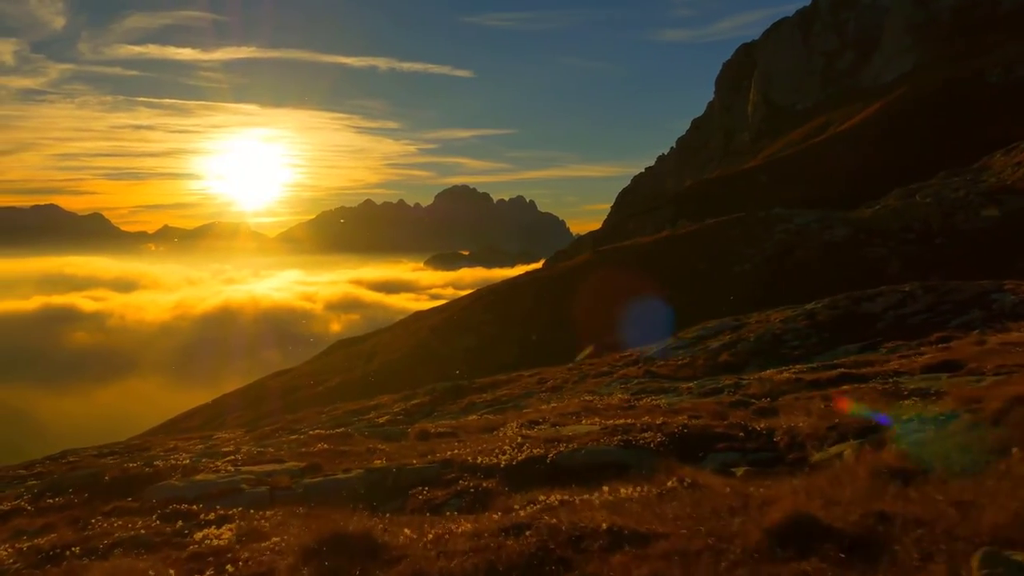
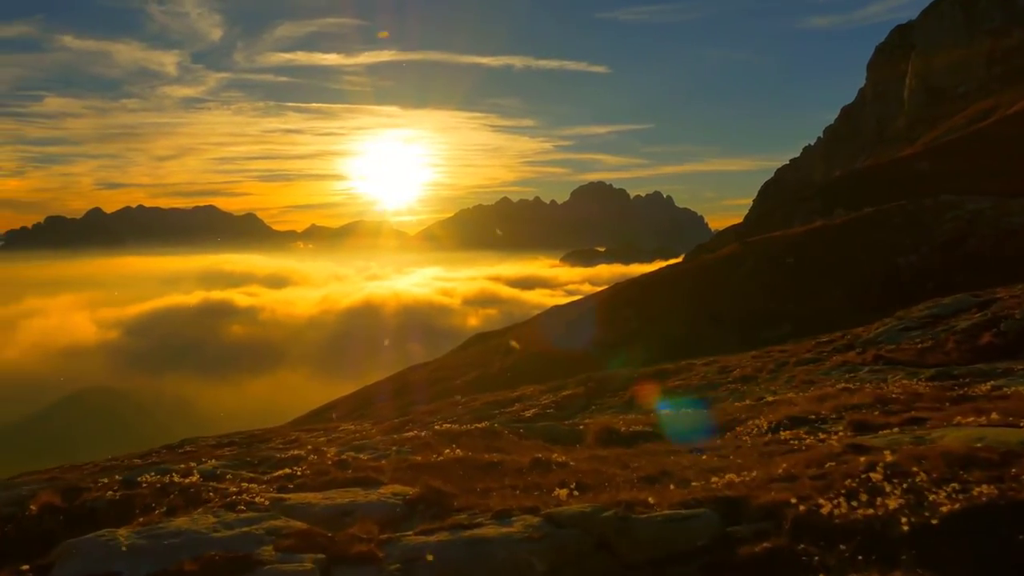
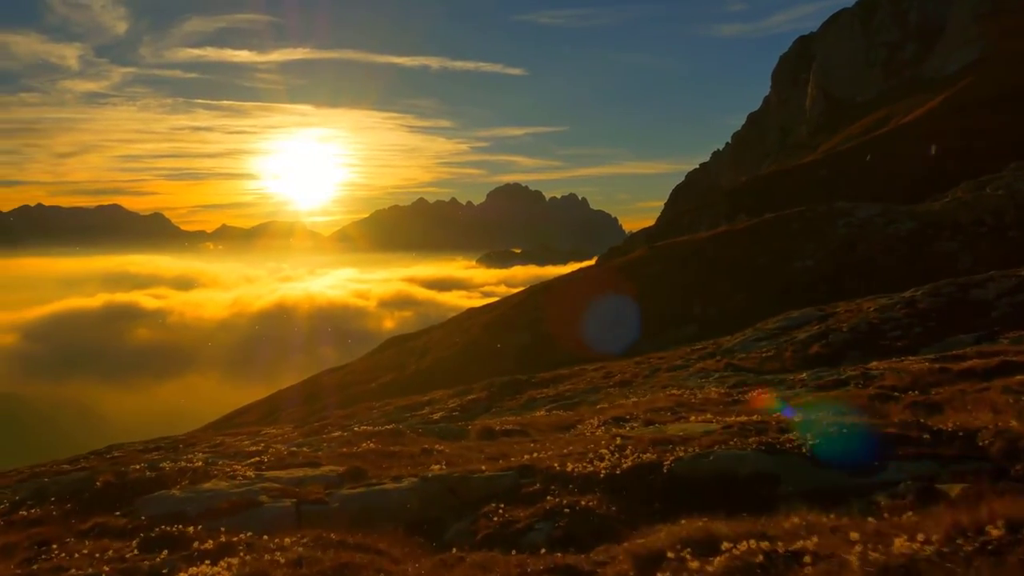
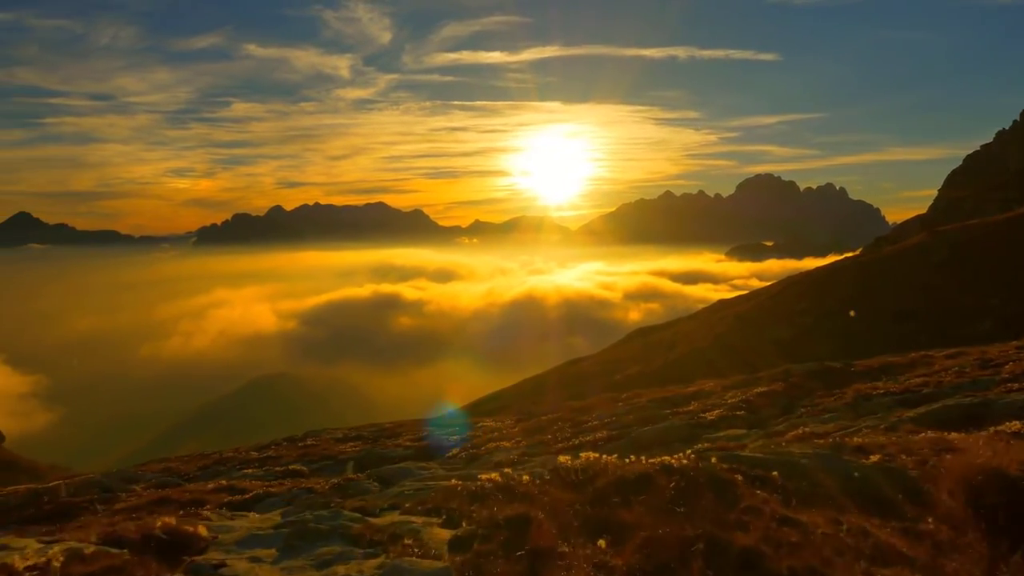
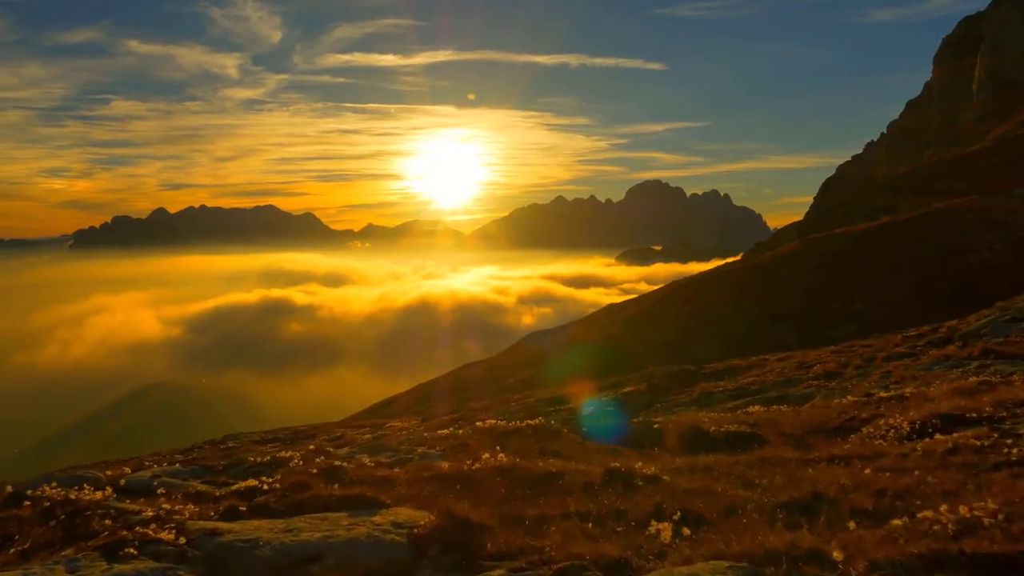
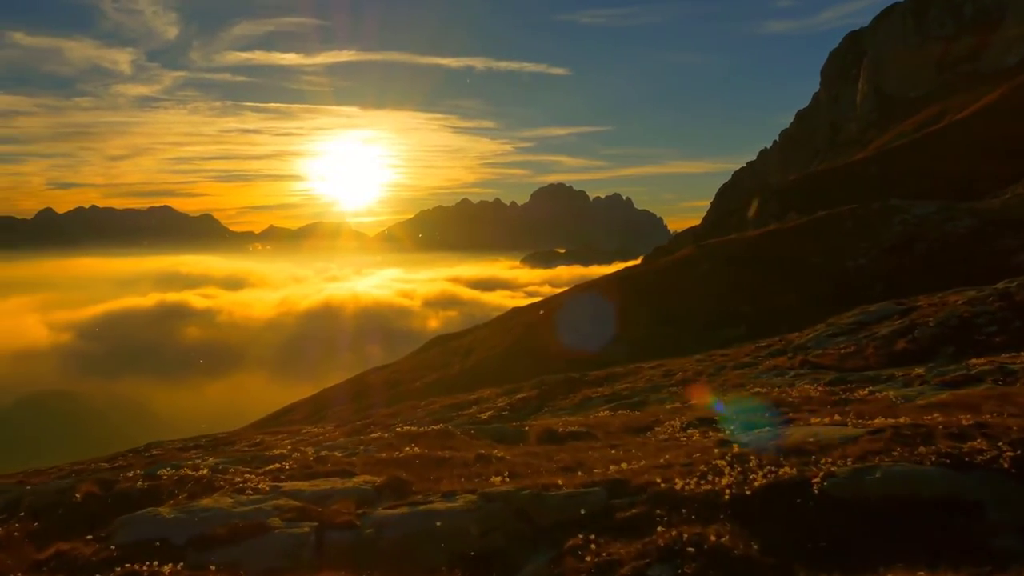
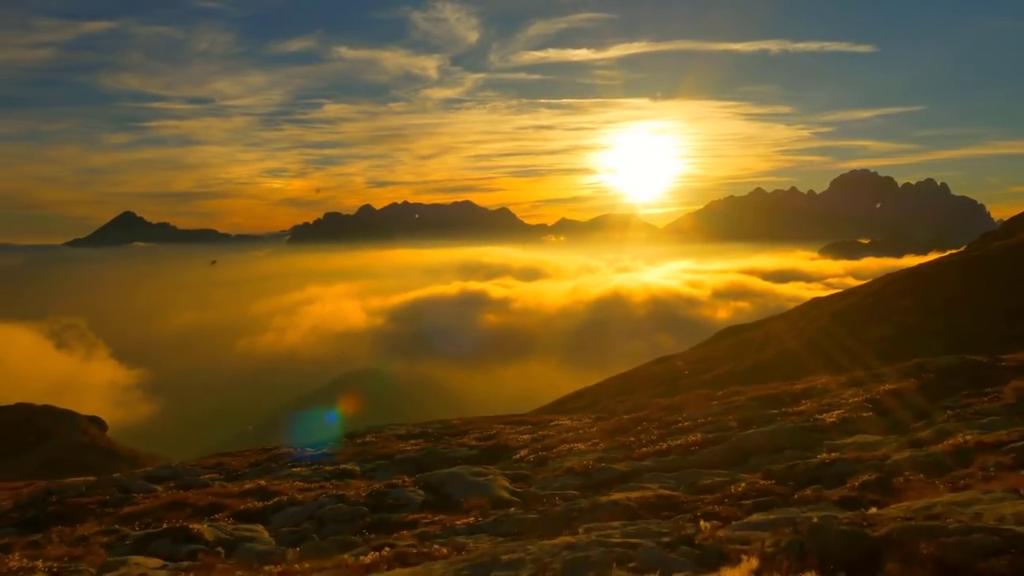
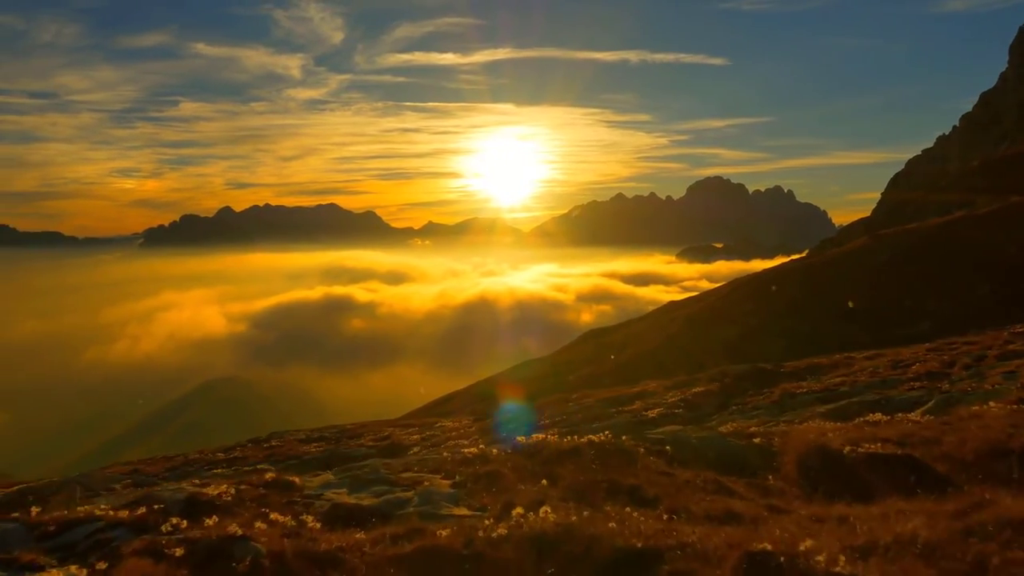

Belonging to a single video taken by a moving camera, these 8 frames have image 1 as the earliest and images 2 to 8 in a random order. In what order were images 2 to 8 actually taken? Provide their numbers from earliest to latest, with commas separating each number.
3, 6, 2, 5, 8, 4, 7
